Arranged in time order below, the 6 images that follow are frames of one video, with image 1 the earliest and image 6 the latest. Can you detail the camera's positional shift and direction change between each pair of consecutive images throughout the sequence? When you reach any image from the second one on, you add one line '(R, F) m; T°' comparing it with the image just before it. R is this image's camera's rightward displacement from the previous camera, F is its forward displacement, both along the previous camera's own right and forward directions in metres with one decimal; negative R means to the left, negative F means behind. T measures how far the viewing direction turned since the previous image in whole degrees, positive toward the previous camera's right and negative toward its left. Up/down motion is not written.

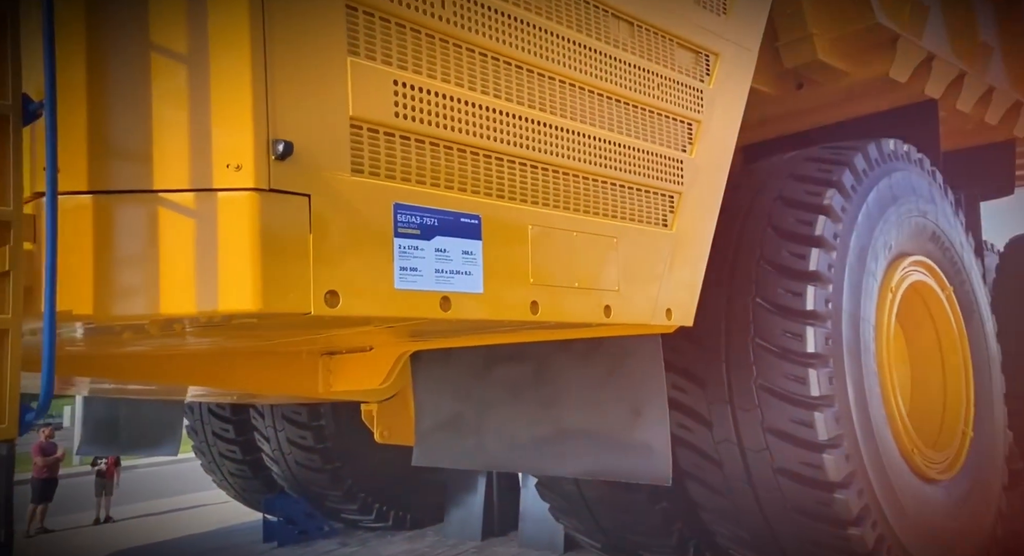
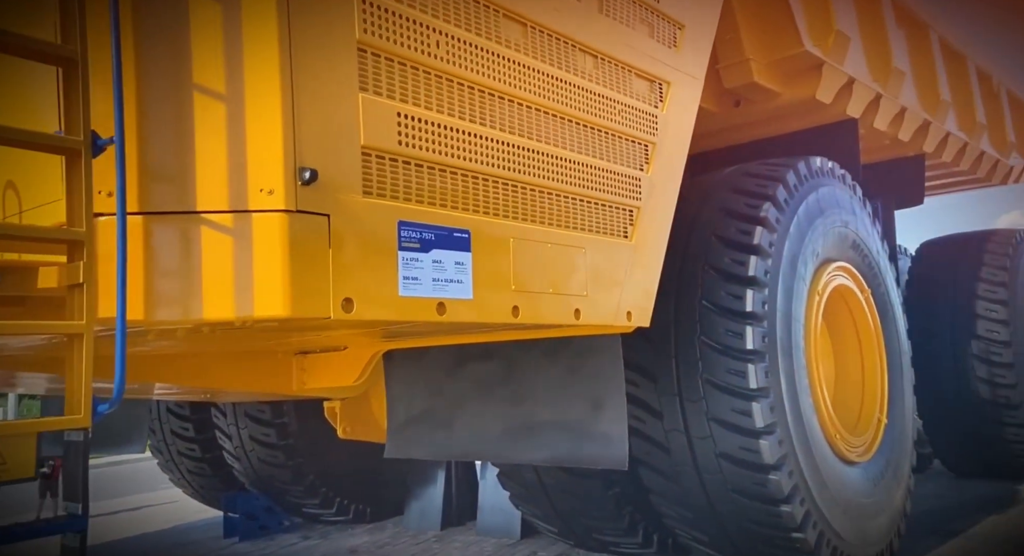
(-0.1, -0.2) m; +5°
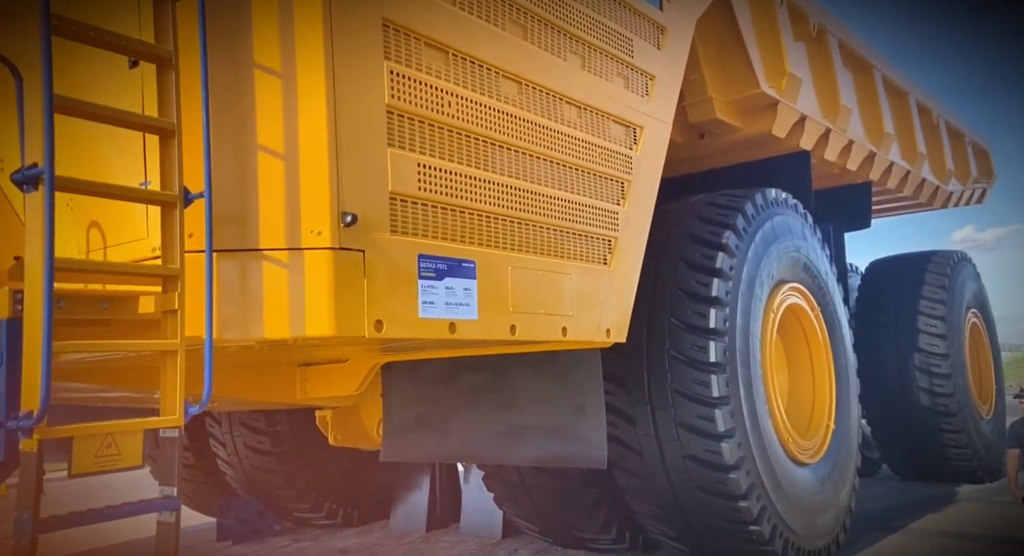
(-0.1, -0.3) m; +3°
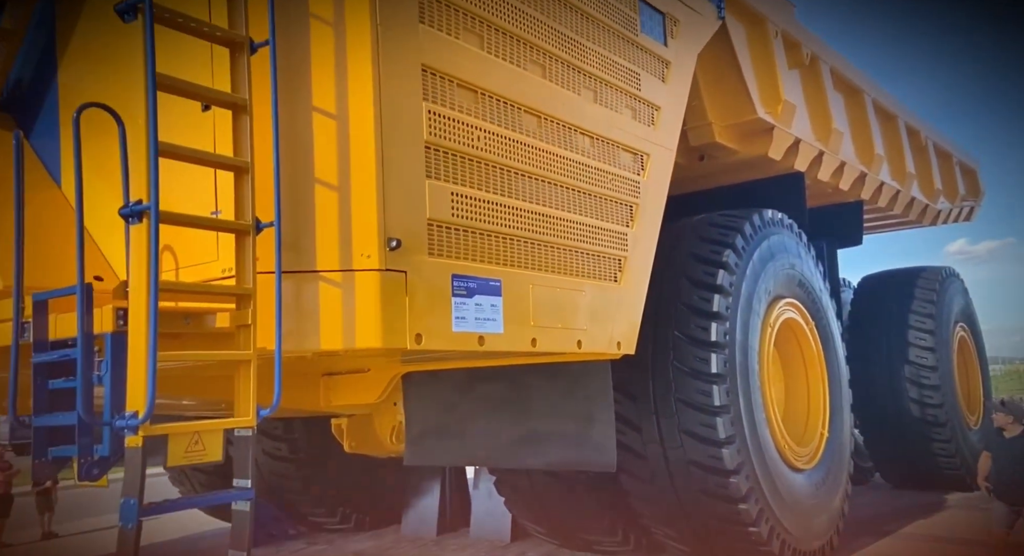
(-0.1, -0.2) m; 0°
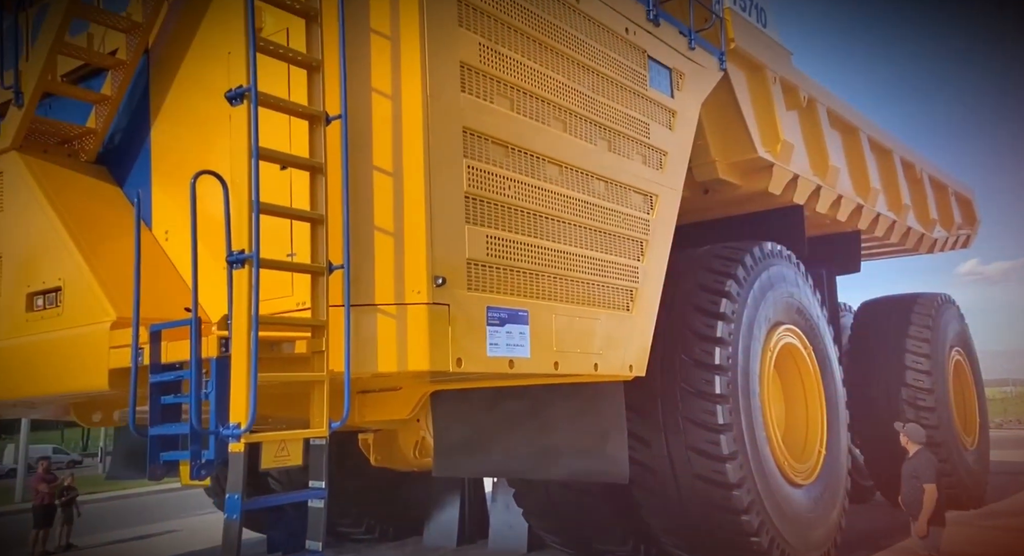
(-0.1, -0.3) m; -1°
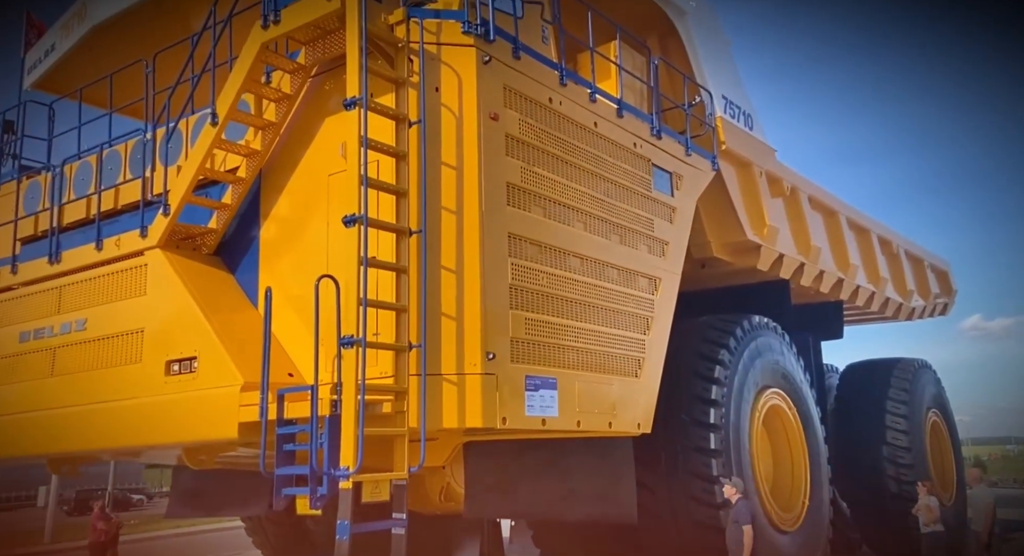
(-0.1, -0.6) m; 0°
